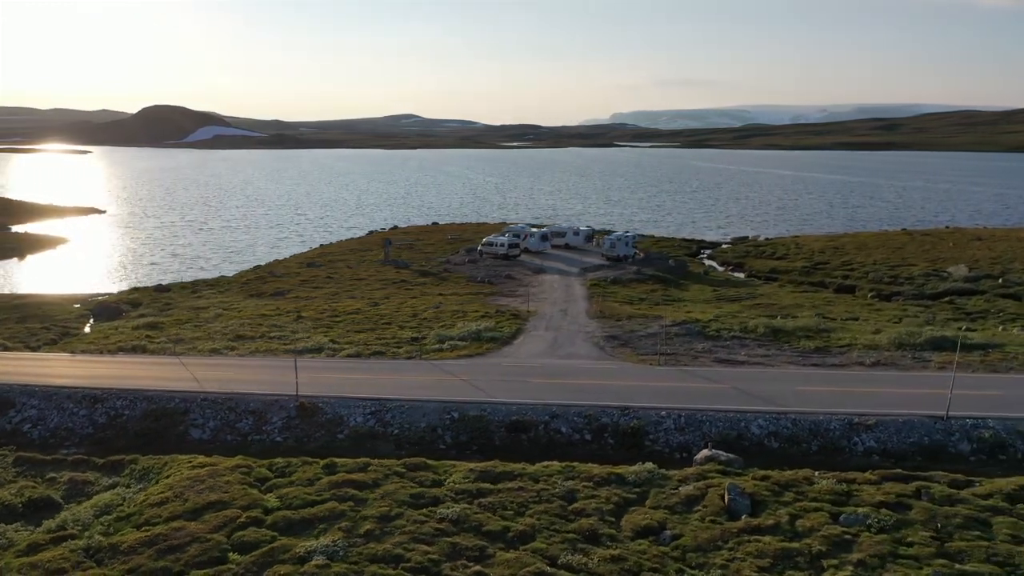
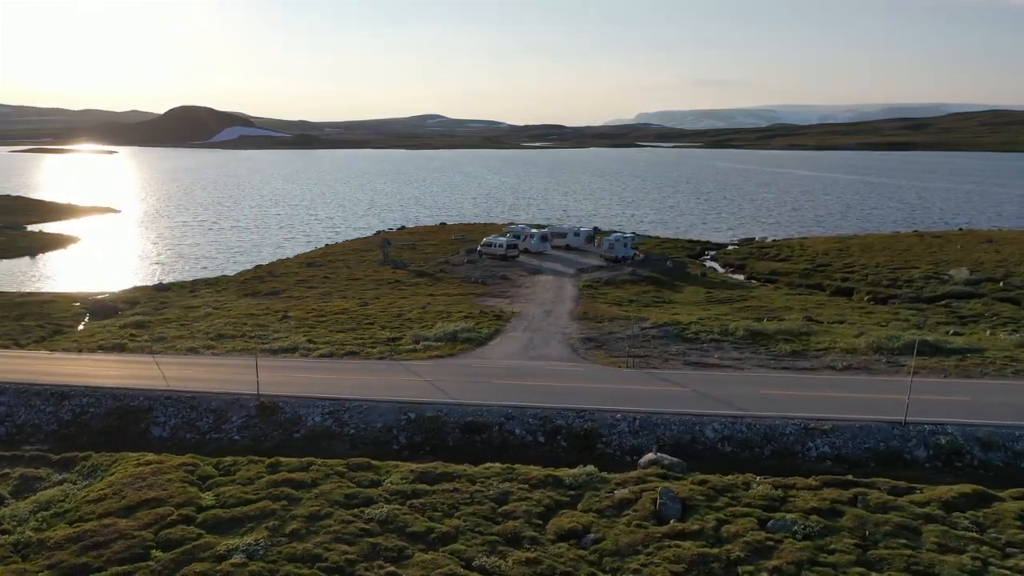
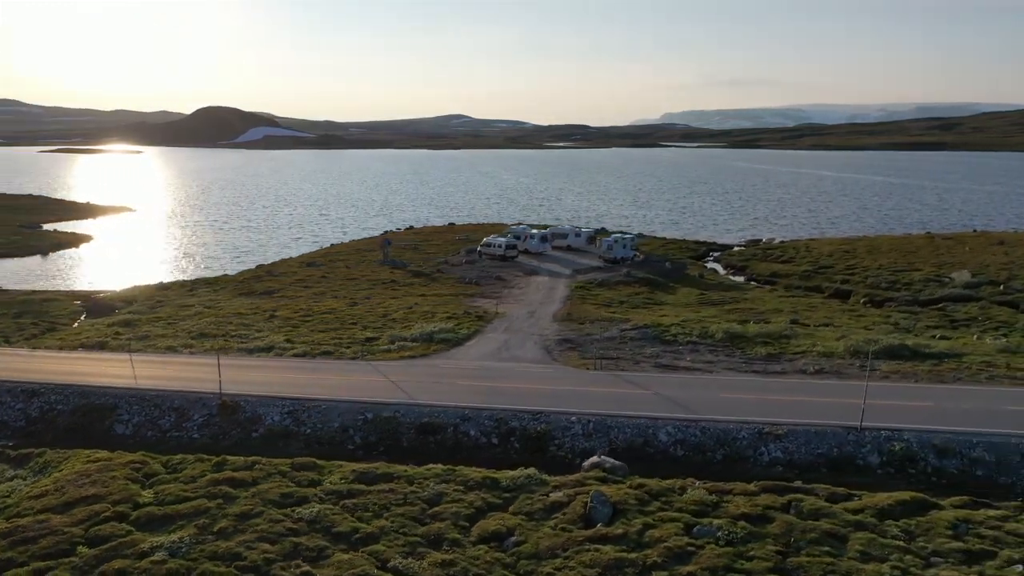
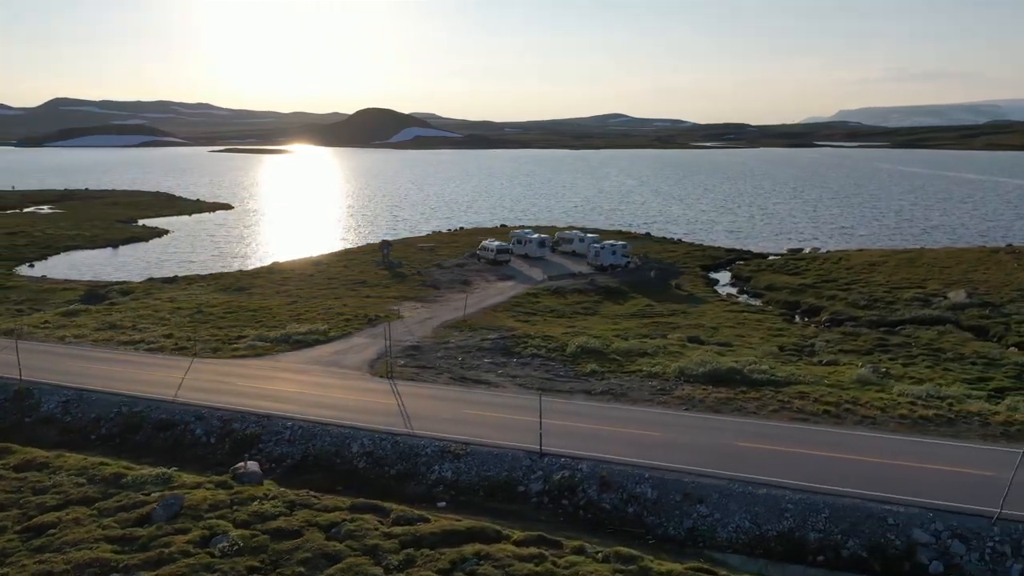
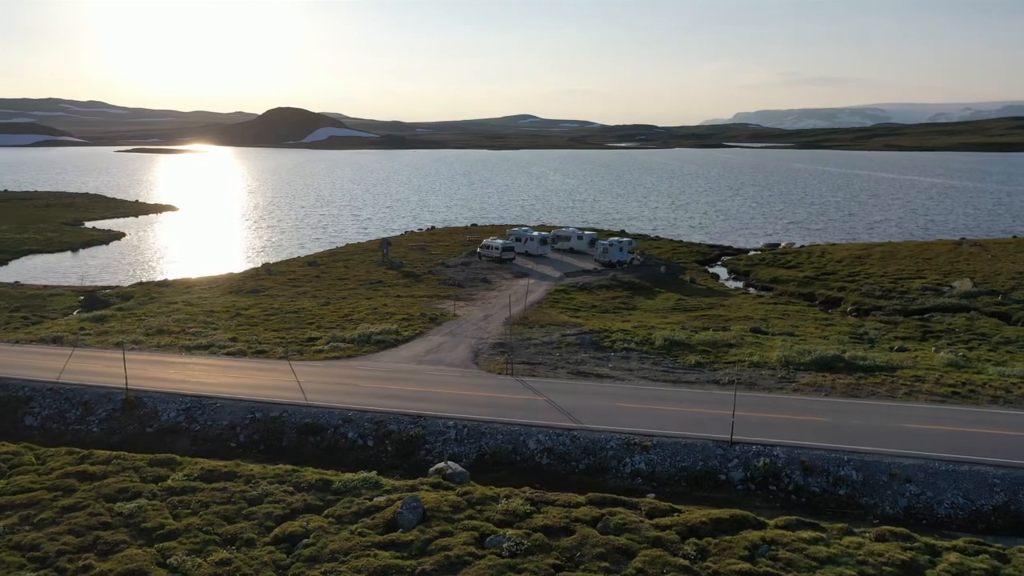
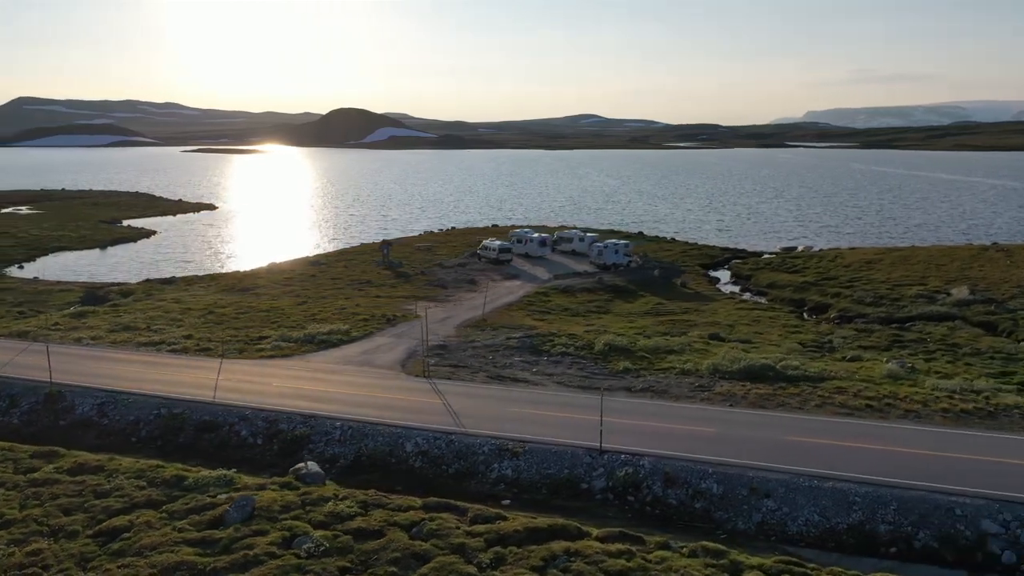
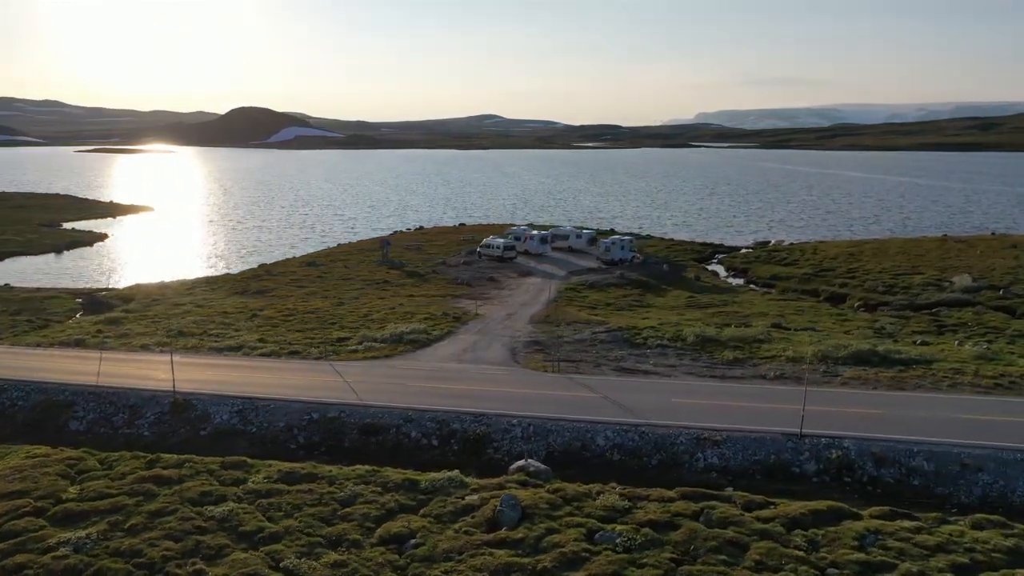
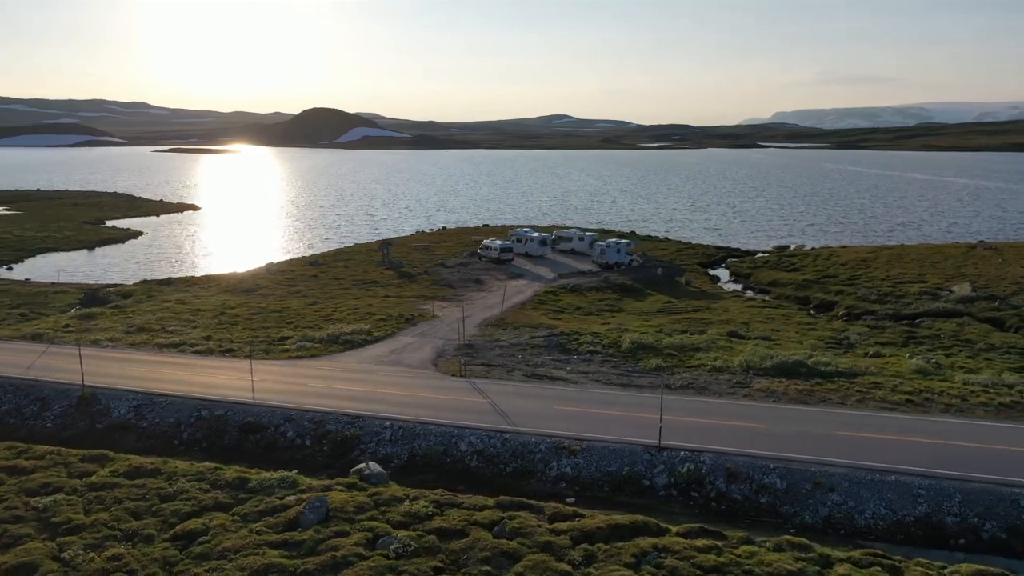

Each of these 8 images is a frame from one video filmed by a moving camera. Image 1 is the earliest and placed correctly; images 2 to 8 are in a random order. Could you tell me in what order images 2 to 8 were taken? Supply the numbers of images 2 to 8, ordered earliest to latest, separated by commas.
2, 3, 7, 5, 8, 6, 4
